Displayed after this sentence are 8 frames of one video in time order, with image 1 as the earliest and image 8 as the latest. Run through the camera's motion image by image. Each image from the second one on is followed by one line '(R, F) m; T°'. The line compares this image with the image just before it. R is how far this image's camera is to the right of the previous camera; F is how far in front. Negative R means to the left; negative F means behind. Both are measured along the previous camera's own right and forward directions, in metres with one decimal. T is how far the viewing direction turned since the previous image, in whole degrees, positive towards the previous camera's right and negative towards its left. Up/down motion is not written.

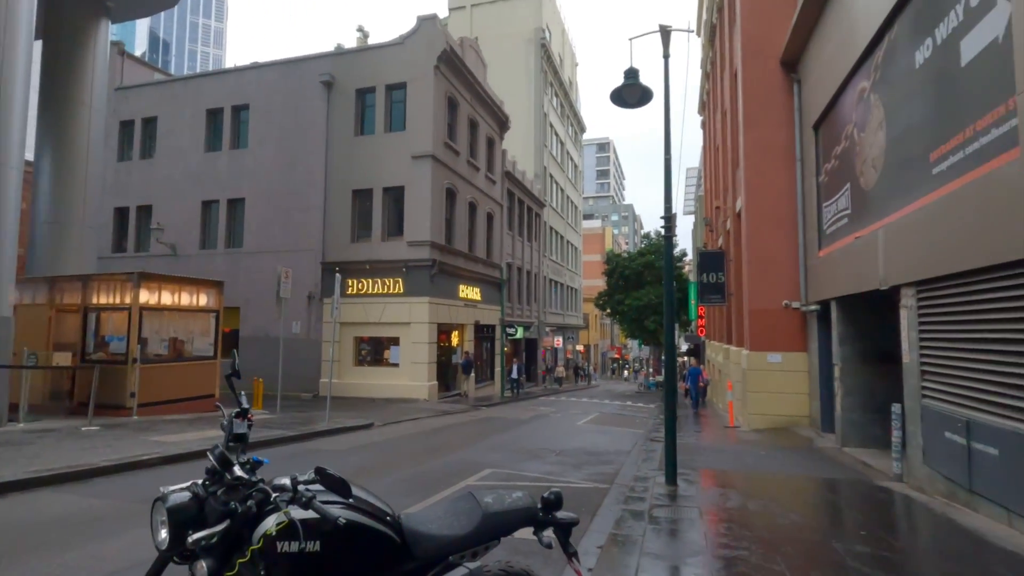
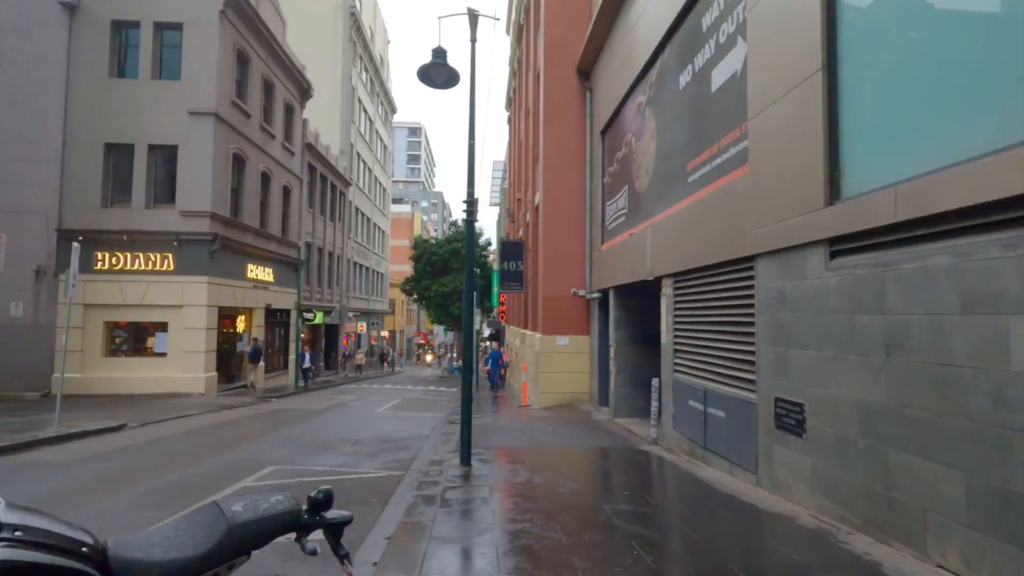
(+0.2, +0.2) m; +20°
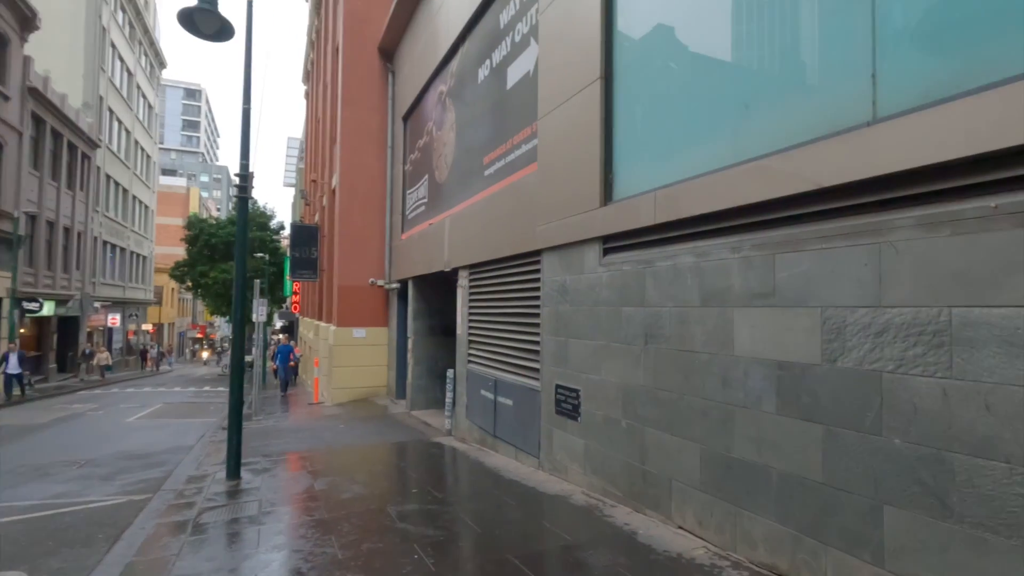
(+0.2, +0.3) m; +21°
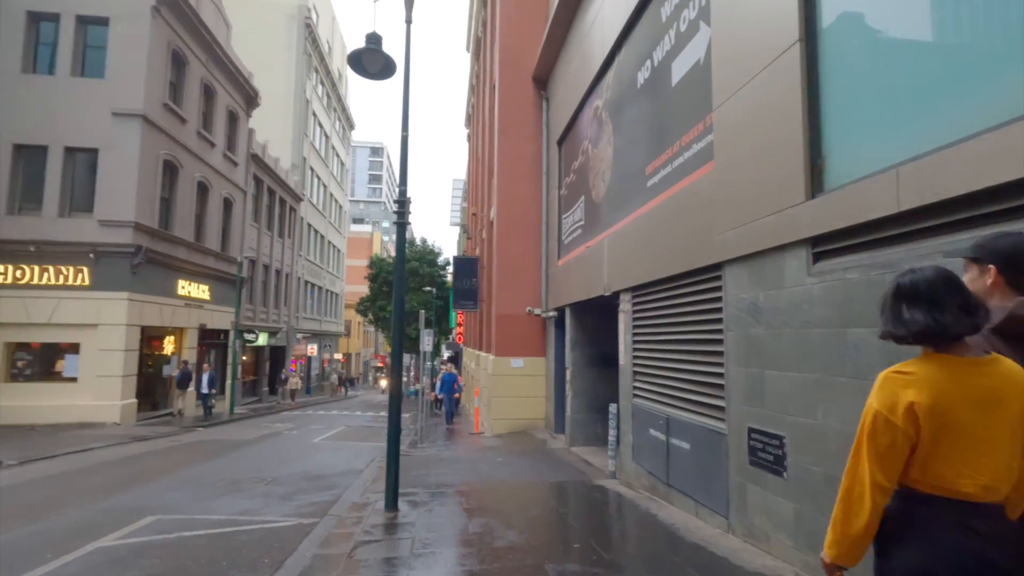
(-0.2, +0.8) m; -17°
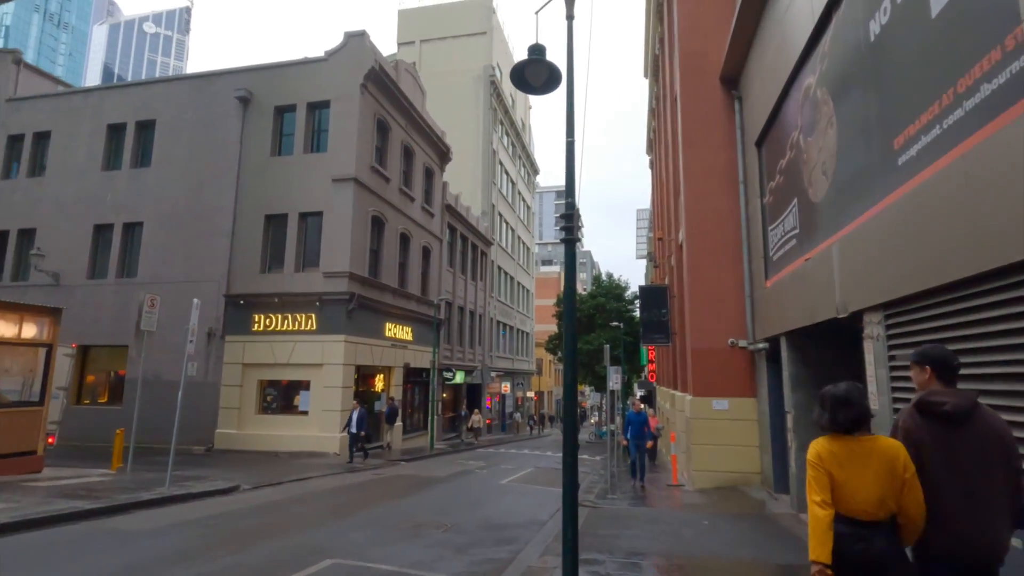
(0.0, +1.2) m; -20°
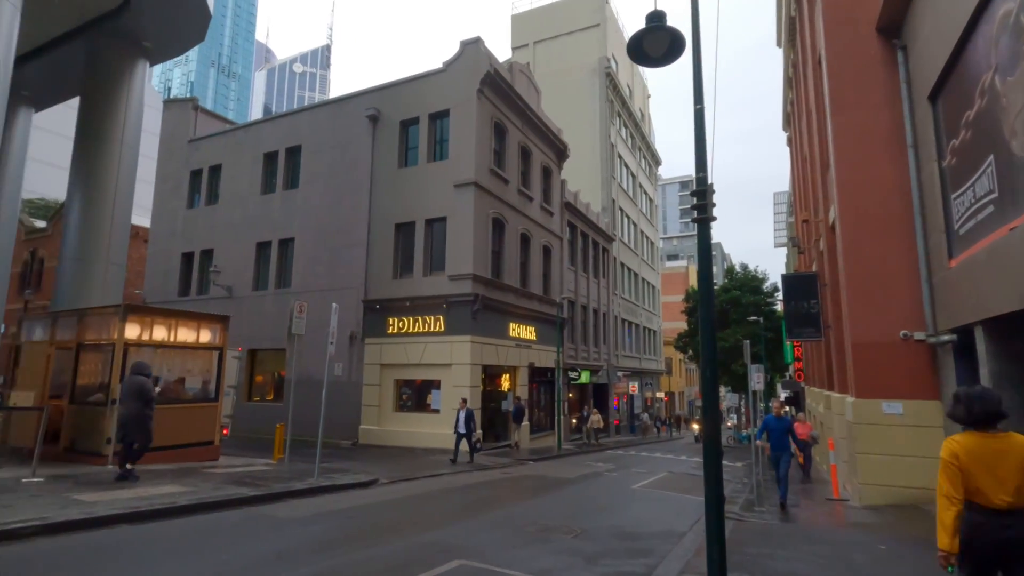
(0.0, +0.4) m; -13°
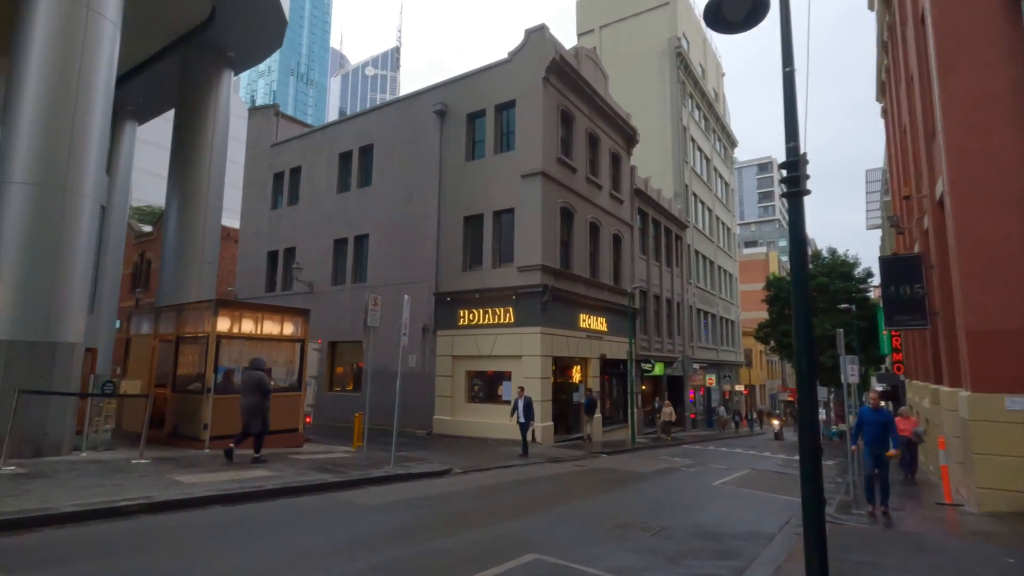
(0.0, +0.2) m; -7°
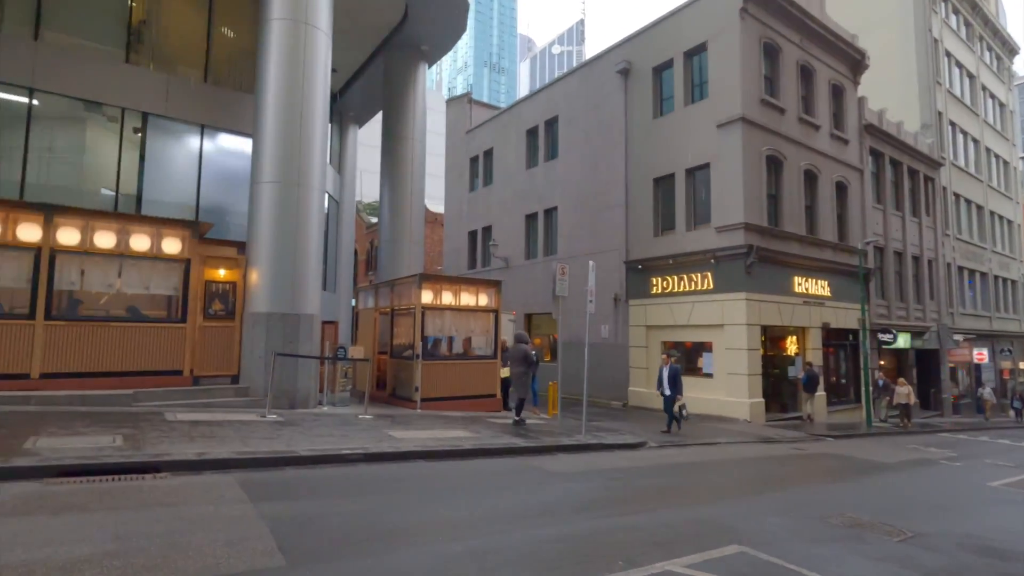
(+0.1, +0.6) m; -21°
